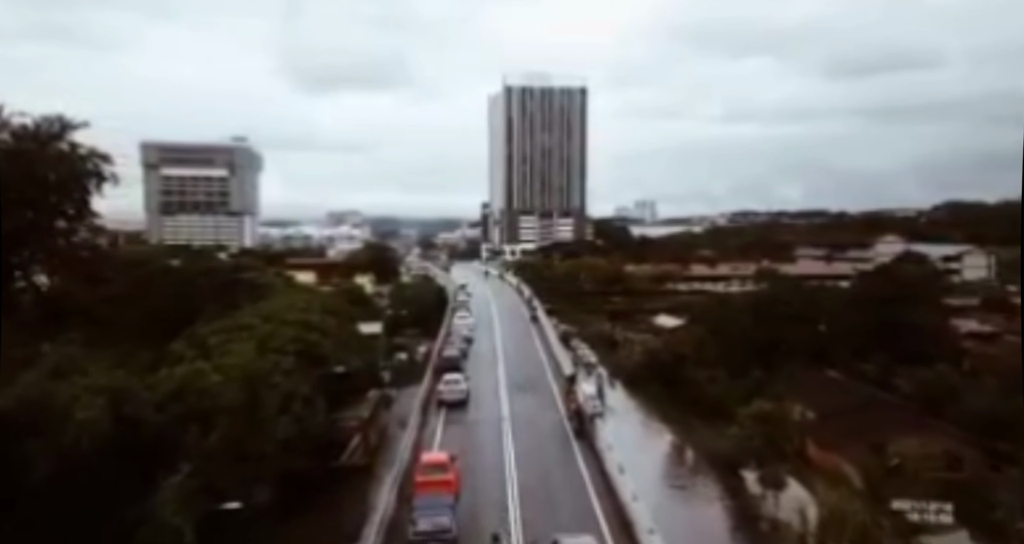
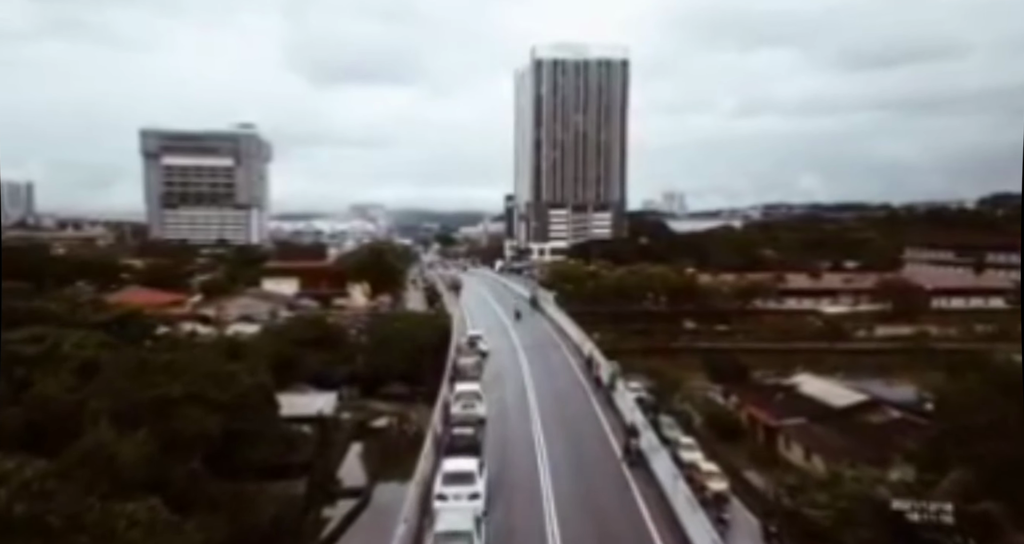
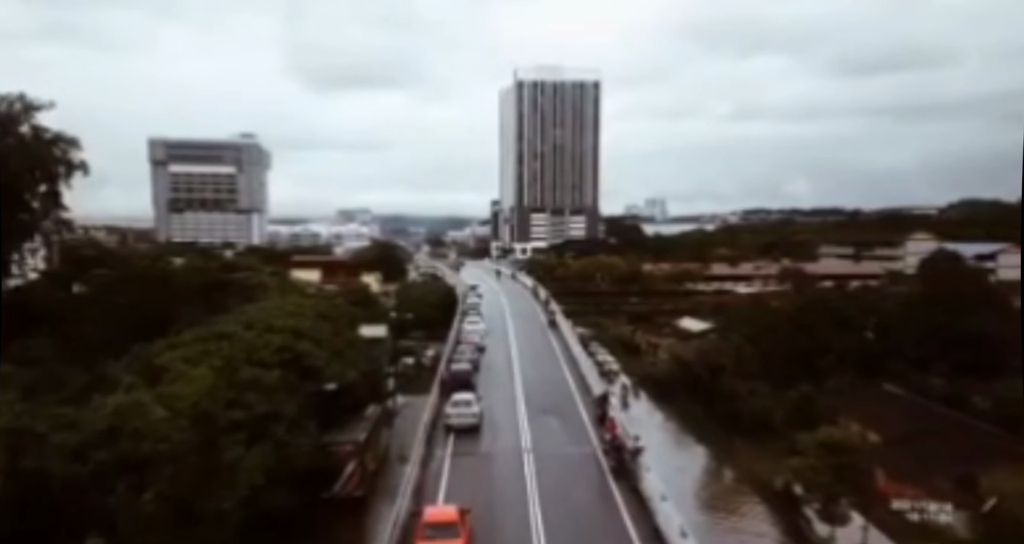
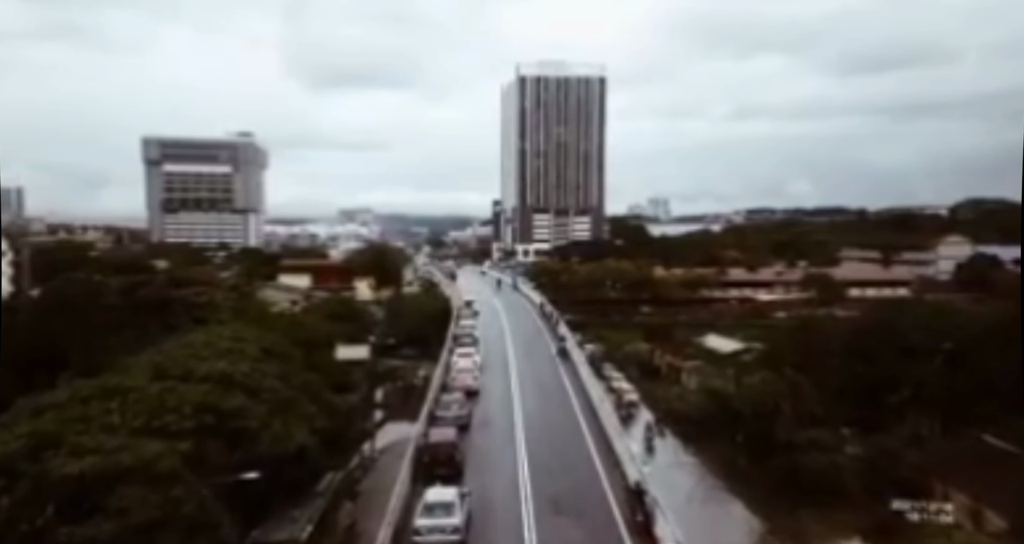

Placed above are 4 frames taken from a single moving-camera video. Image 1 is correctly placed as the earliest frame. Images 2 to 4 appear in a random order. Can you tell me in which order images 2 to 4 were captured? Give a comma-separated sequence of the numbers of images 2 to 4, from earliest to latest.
3, 4, 2
